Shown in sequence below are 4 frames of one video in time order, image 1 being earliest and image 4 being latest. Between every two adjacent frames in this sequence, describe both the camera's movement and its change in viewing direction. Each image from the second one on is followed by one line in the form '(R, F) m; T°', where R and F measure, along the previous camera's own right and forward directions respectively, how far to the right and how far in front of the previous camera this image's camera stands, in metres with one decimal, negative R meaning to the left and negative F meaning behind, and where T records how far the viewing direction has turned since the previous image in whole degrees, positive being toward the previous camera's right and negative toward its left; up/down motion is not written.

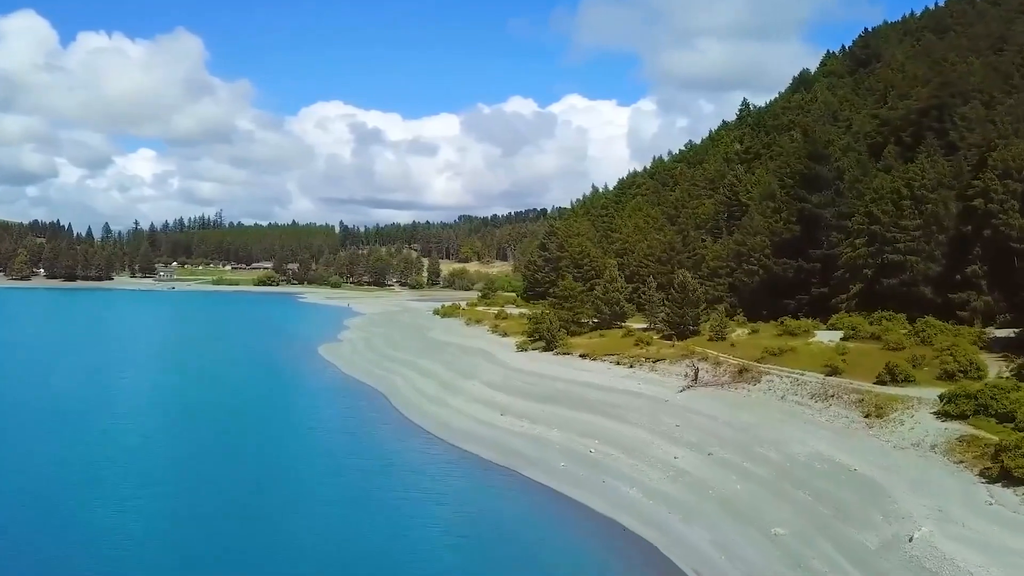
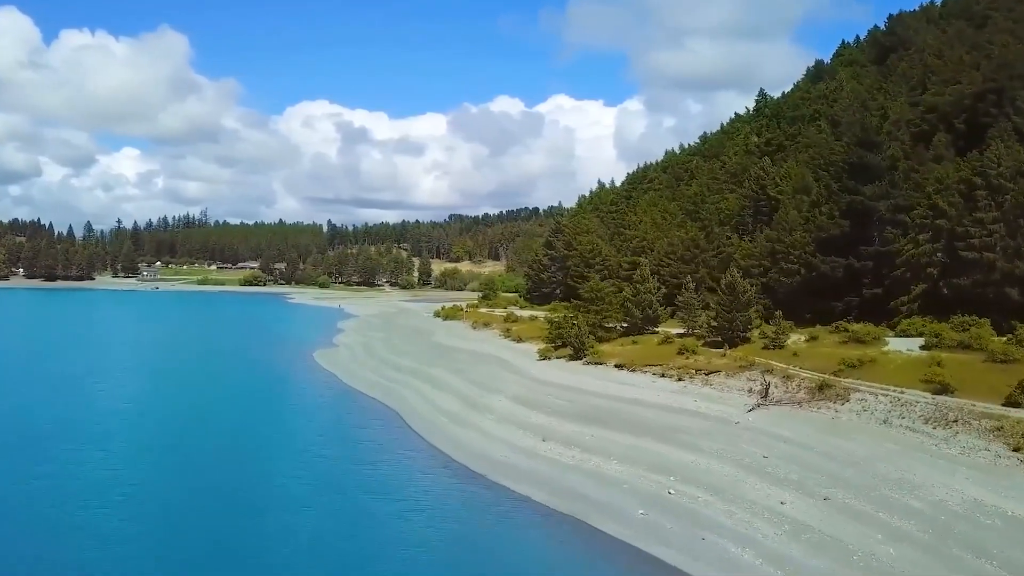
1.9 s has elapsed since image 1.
(-2.1, +5.3) m; +1°
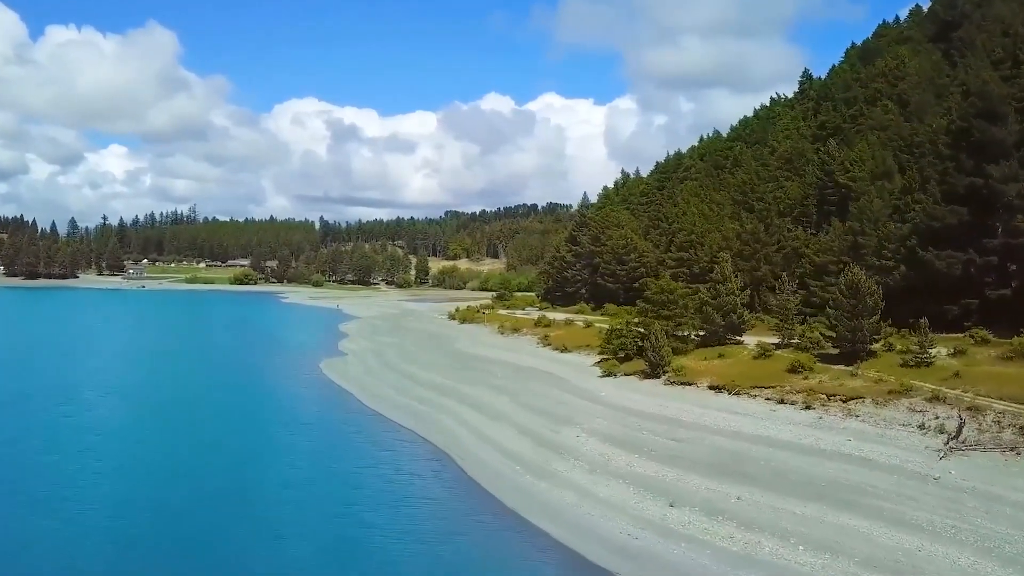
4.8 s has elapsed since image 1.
(-3.3, +8.2) m; +1°
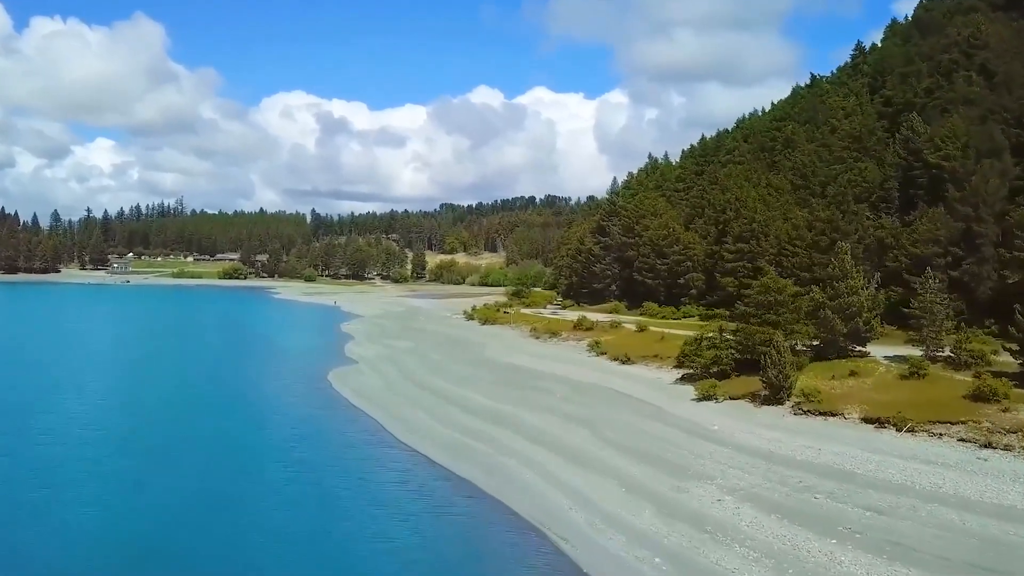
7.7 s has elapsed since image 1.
(-3.1, +8.2) m; +1°
